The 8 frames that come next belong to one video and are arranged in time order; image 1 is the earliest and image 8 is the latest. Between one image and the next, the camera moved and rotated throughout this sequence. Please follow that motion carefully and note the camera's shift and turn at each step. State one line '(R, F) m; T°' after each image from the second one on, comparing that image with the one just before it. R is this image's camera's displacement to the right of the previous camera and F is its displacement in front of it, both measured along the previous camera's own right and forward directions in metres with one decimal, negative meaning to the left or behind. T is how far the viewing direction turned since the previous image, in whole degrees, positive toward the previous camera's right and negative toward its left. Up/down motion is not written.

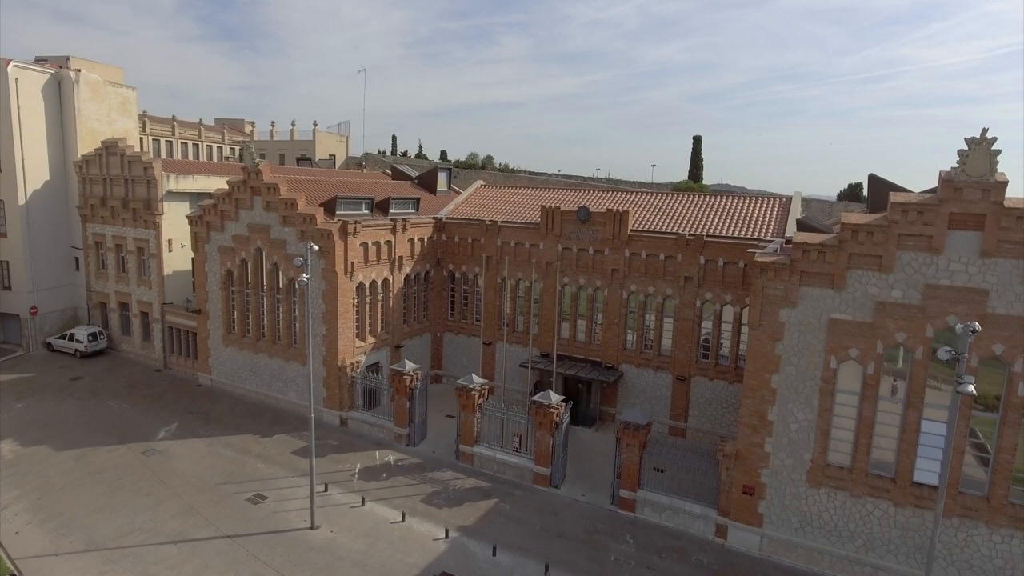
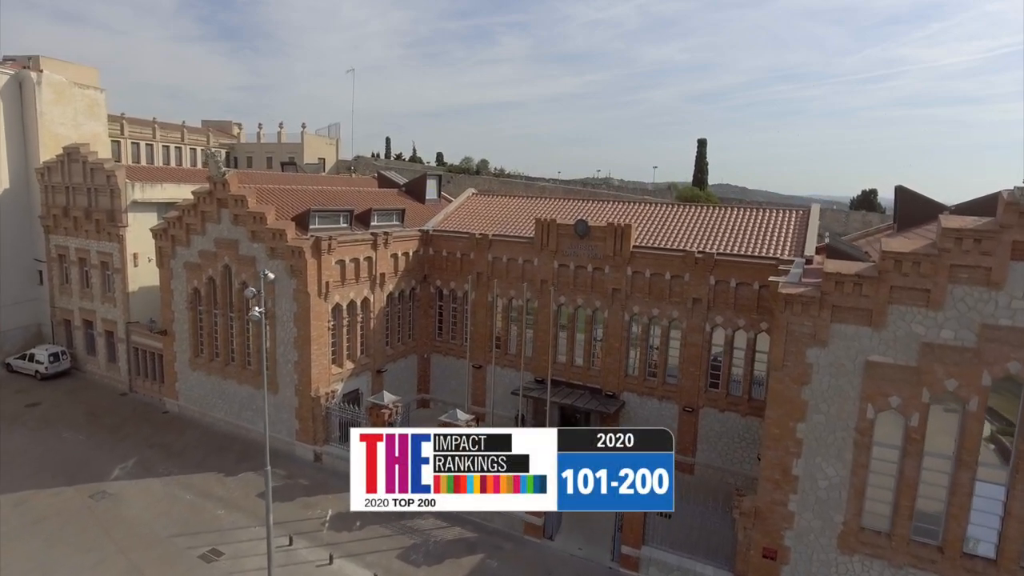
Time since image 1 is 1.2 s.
(+0.3, +2.2) m; 0°
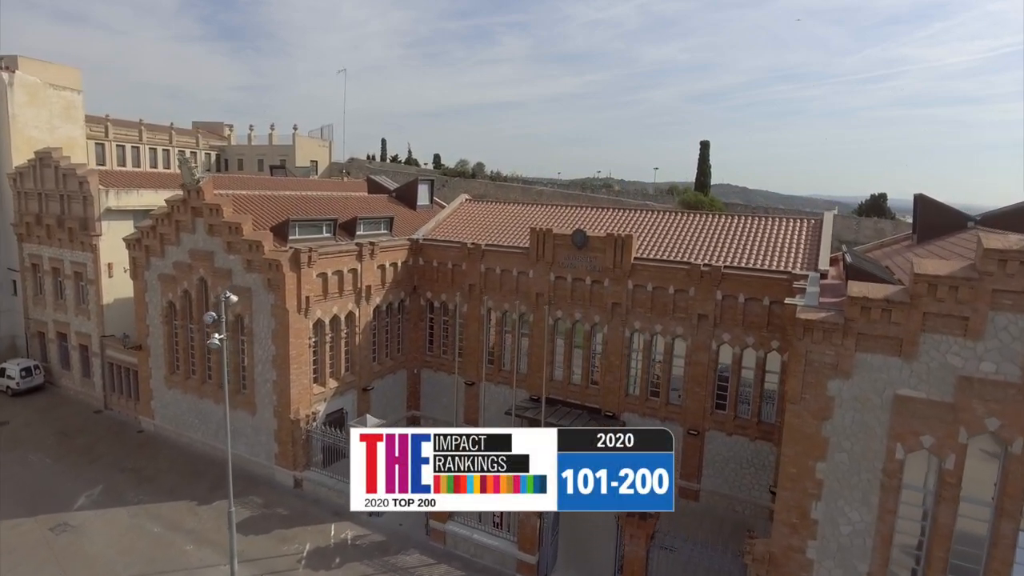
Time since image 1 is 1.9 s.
(+0.2, +1.4) m; 0°
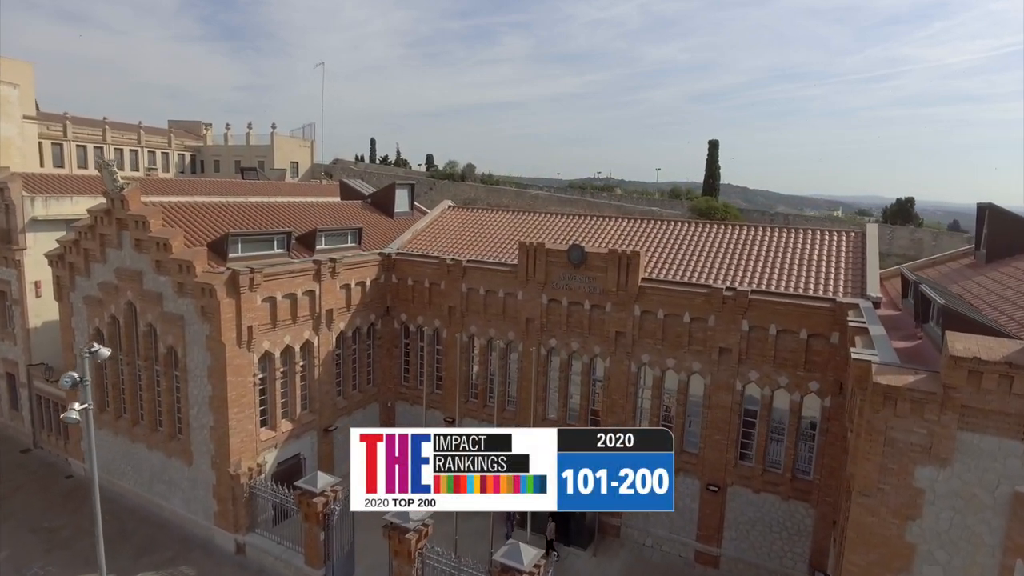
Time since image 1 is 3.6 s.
(+0.5, +3.4) m; 0°
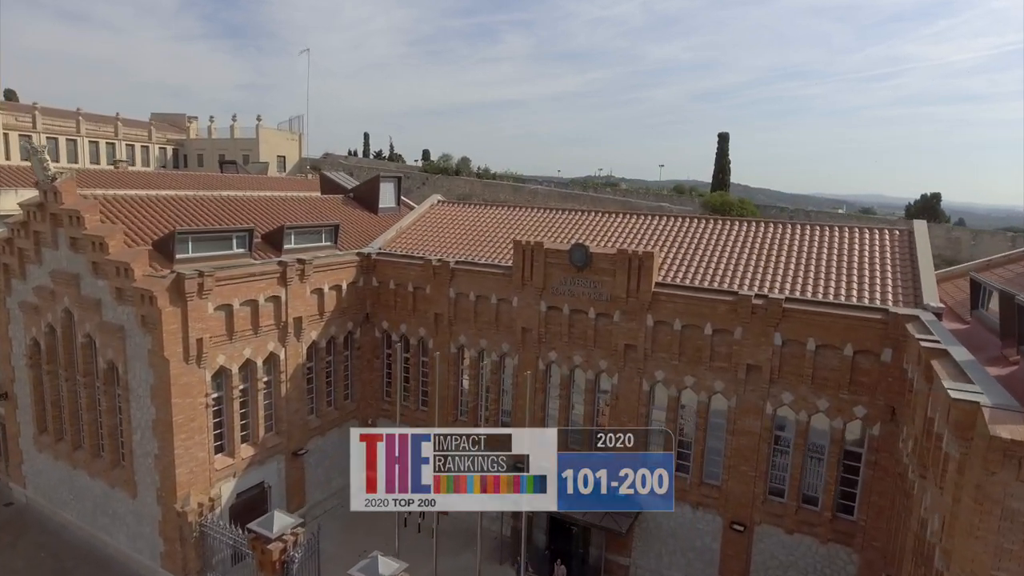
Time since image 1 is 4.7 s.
(+0.2, +2.4) m; 0°
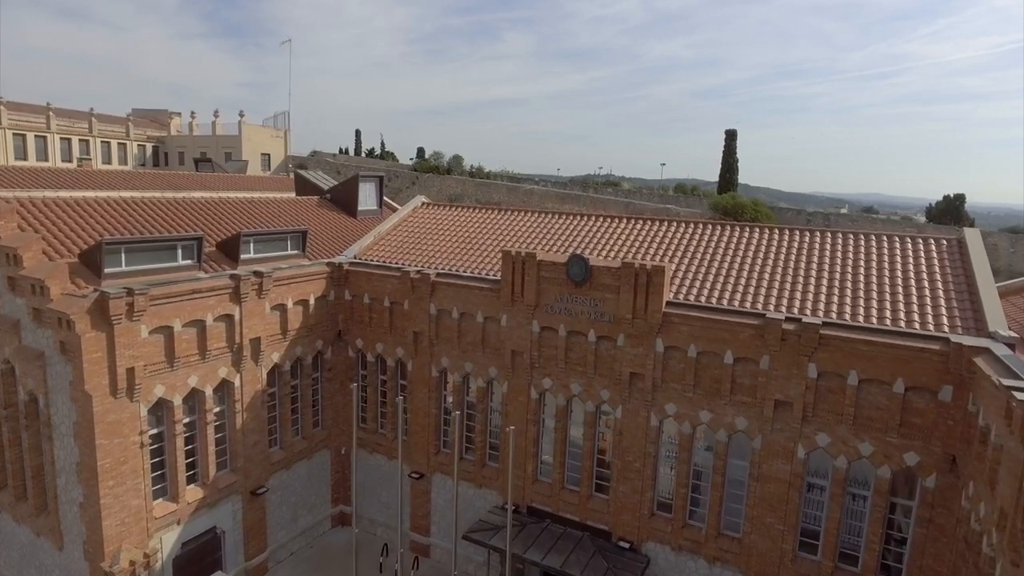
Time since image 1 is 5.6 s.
(+0.3, +2.2) m; 0°
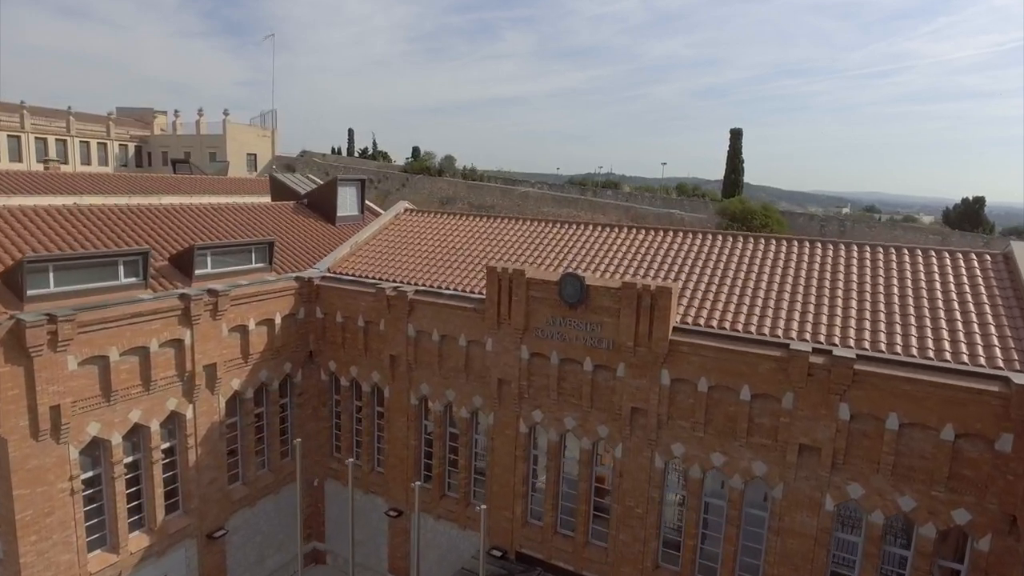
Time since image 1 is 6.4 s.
(+0.3, +1.7) m; 0°
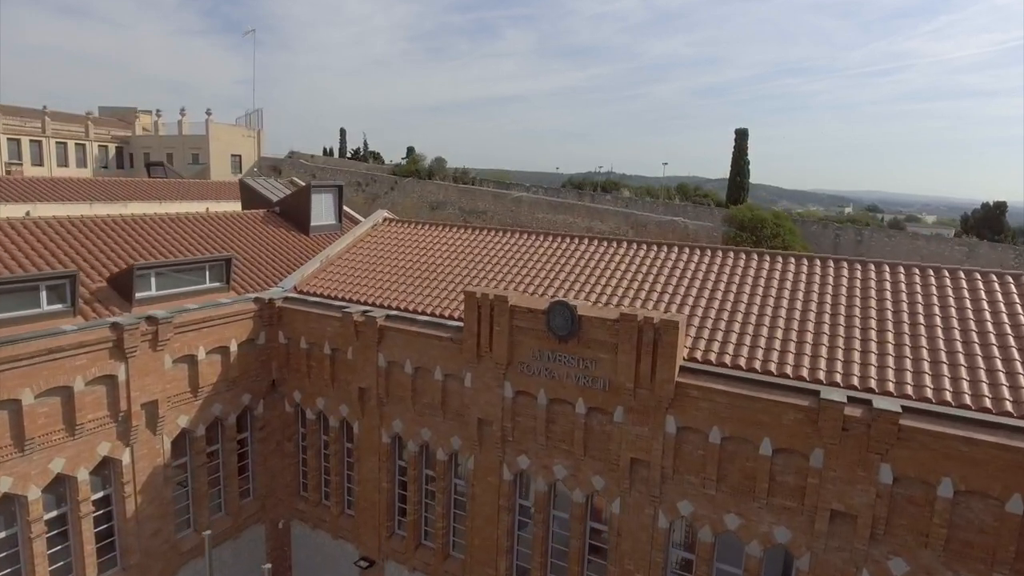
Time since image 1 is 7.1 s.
(+0.3, +1.7) m; 0°
